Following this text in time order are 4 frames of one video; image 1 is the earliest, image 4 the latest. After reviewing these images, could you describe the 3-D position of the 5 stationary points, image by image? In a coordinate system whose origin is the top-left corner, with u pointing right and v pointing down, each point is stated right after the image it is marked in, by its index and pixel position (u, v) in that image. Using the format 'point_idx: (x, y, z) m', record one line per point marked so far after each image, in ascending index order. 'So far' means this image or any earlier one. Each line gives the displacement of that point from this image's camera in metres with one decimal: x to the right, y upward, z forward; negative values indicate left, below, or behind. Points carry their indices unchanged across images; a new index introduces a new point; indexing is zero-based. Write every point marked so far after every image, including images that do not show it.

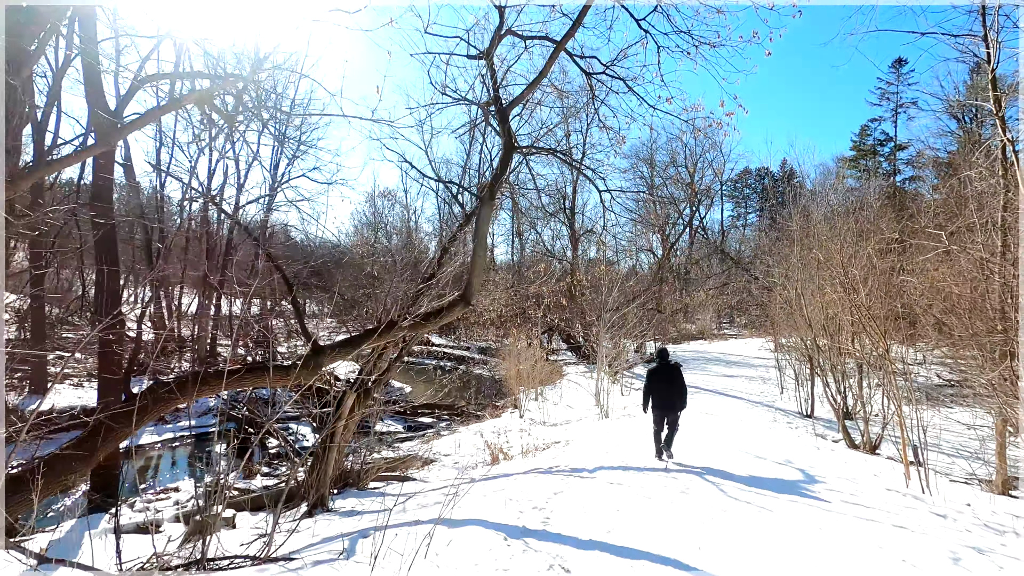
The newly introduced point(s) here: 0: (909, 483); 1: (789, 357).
0: (+4.5, -2.2, +5.8) m
1: (+9.0, -2.3, +16.7) m
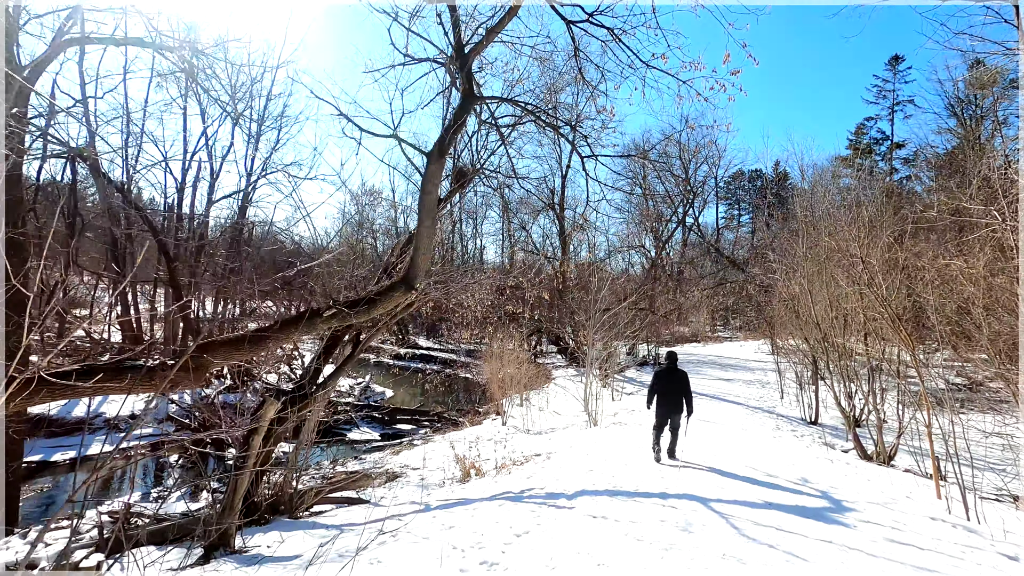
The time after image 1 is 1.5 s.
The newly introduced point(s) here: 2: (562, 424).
0: (+4.2, -2.1, +4.9) m
1: (+8.5, -2.2, +15.9) m
2: (+1.1, -2.9, +11.1) m
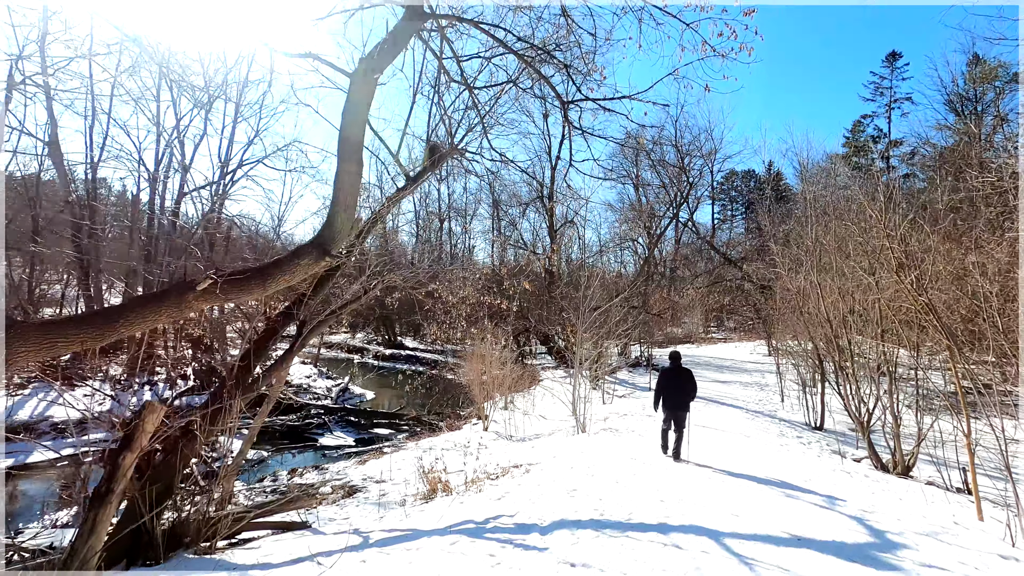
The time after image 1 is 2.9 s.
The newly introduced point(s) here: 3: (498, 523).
0: (+3.9, -1.9, +4.0) m
1: (+8.1, -2.1, +15.1) m
2: (+0.7, -2.8, +10.2) m
3: (-0.1, -1.7, +3.6) m
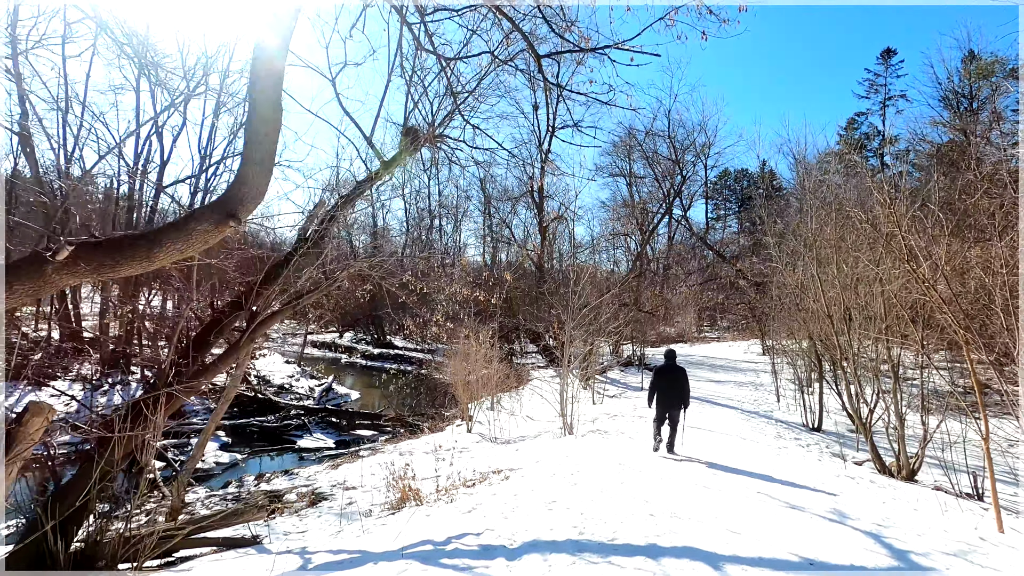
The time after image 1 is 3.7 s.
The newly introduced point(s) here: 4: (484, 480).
0: (+3.7, -1.8, +3.6) m
1: (+7.7, -2.0, +14.7) m
2: (+0.4, -2.7, +9.7) m
3: (-0.3, -1.6, +3.1) m
4: (-0.3, -2.1, +5.5) m
